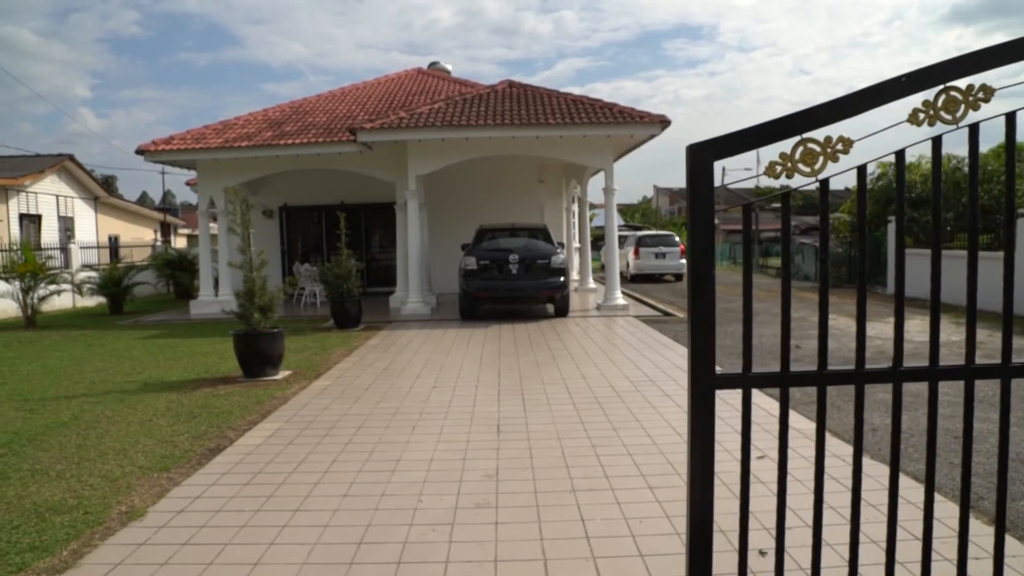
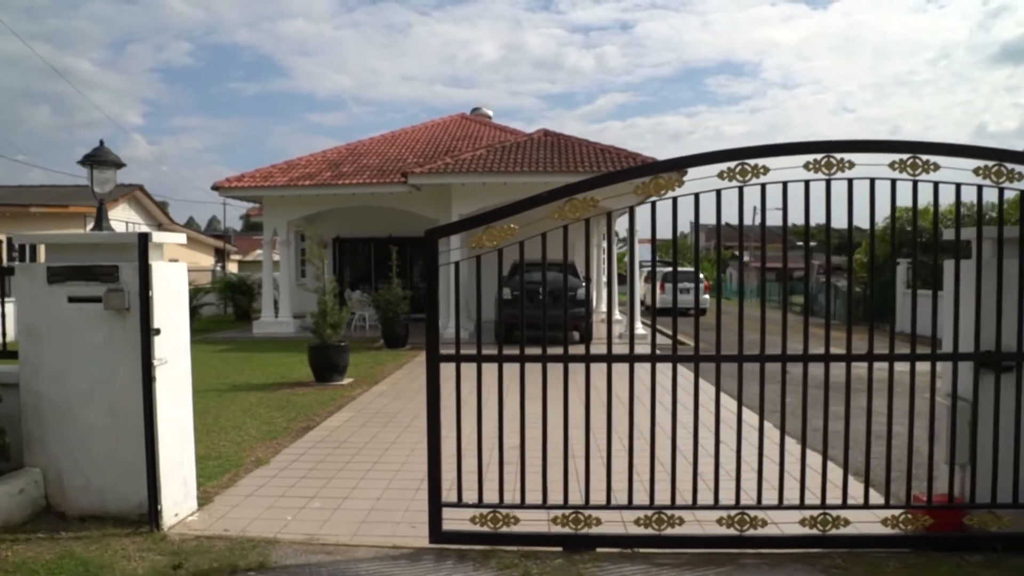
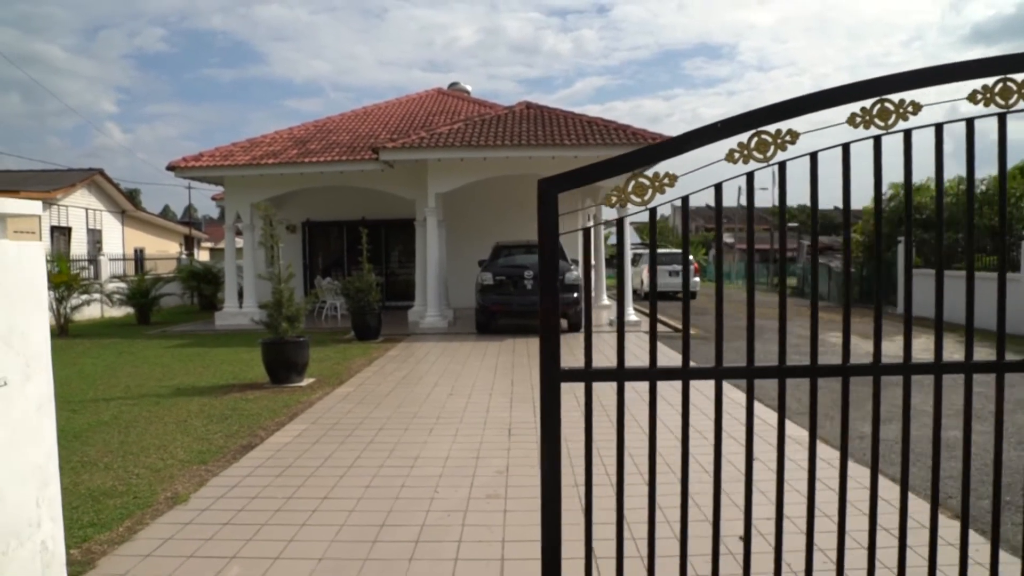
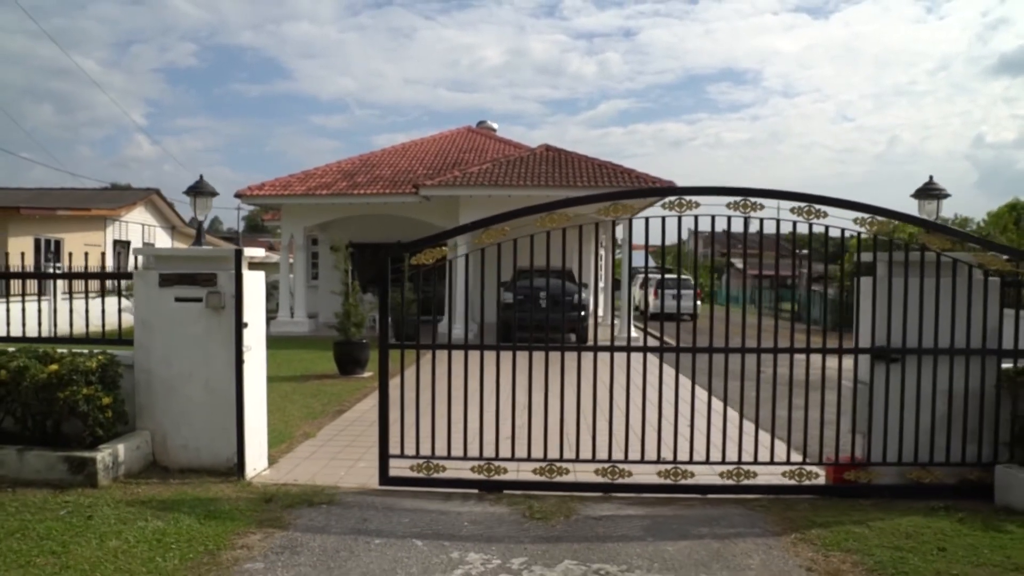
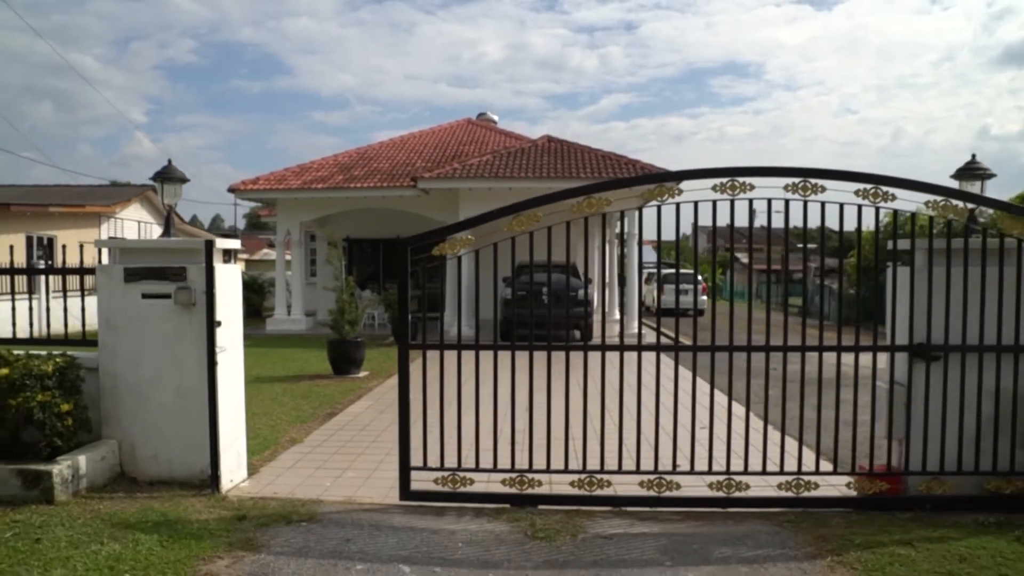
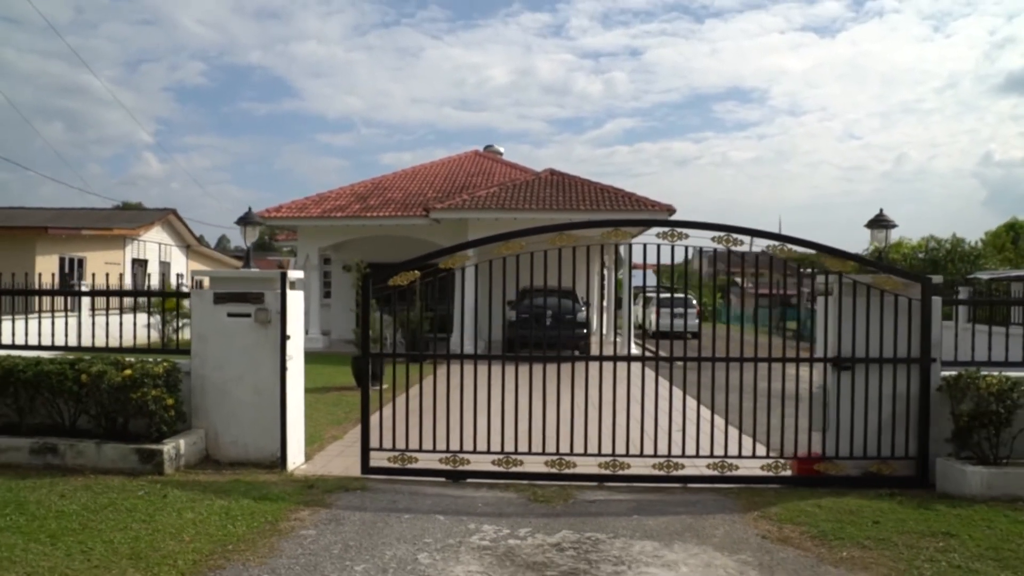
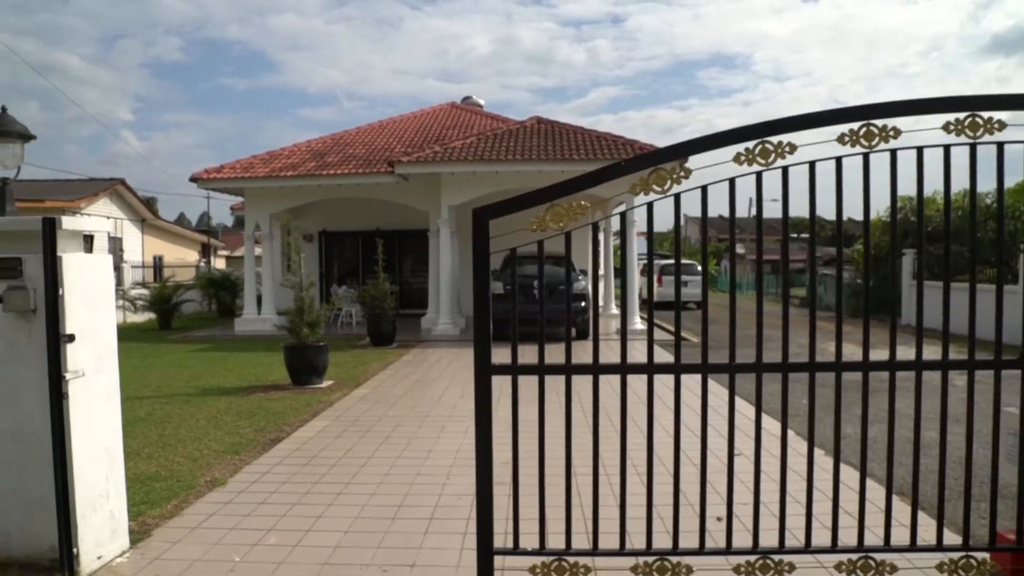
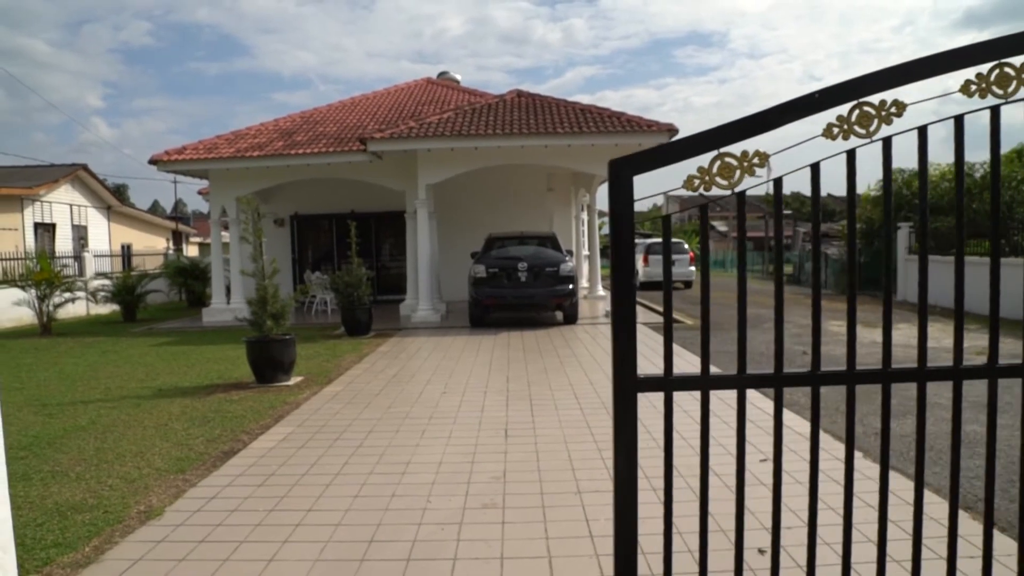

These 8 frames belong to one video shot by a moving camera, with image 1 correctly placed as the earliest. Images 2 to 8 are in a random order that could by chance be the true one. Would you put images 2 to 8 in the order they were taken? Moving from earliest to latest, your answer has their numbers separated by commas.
8, 3, 7, 2, 5, 4, 6
